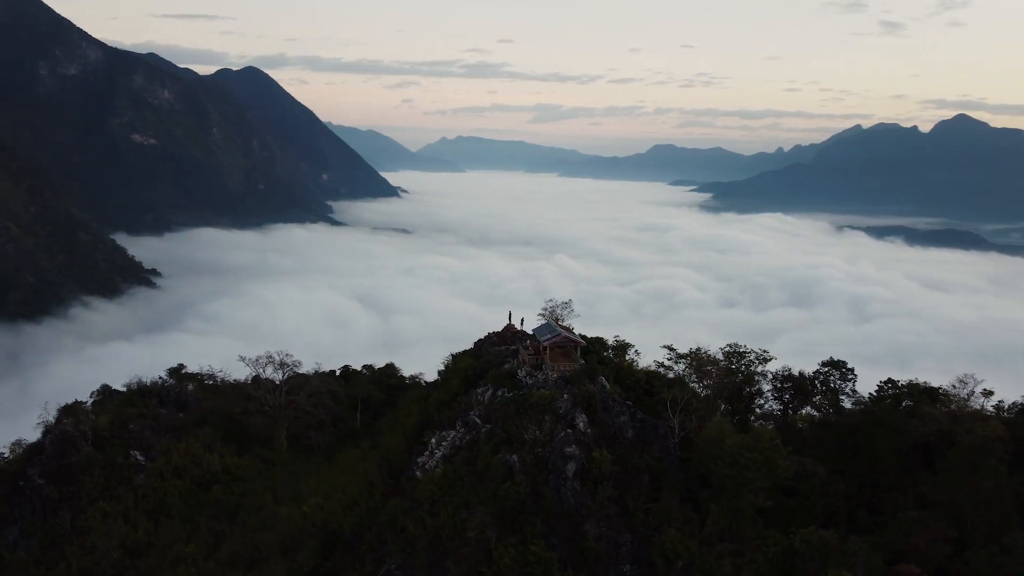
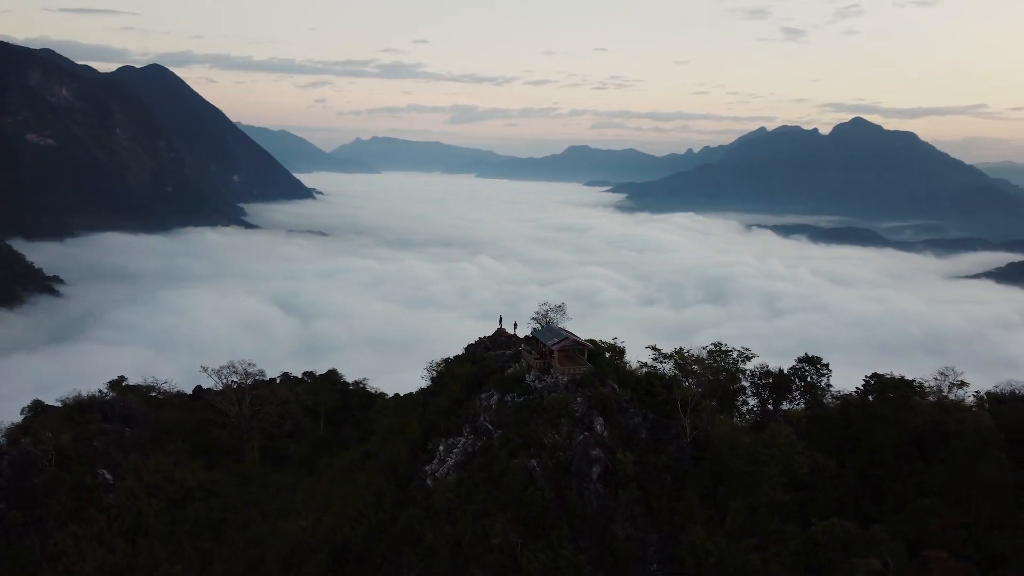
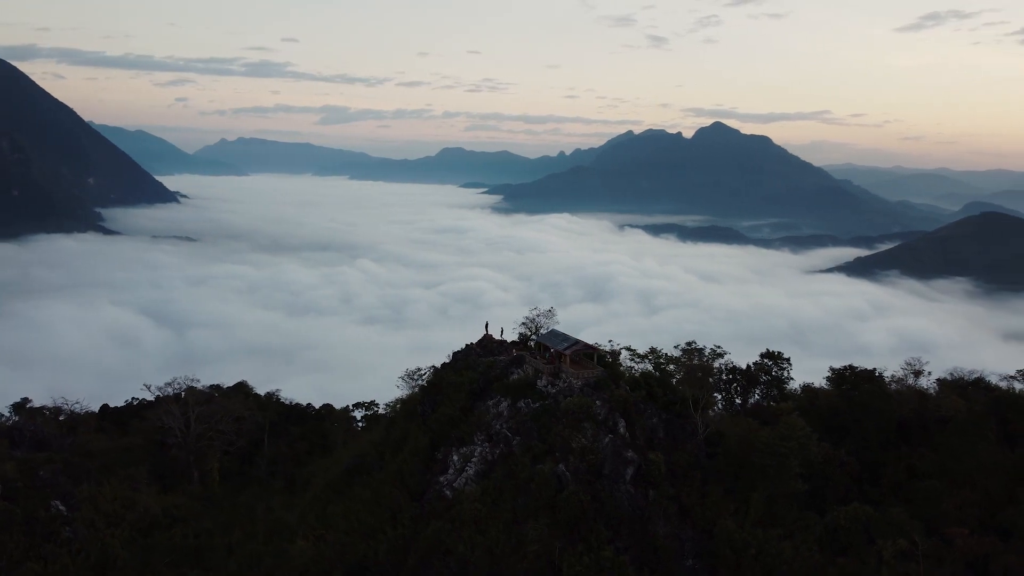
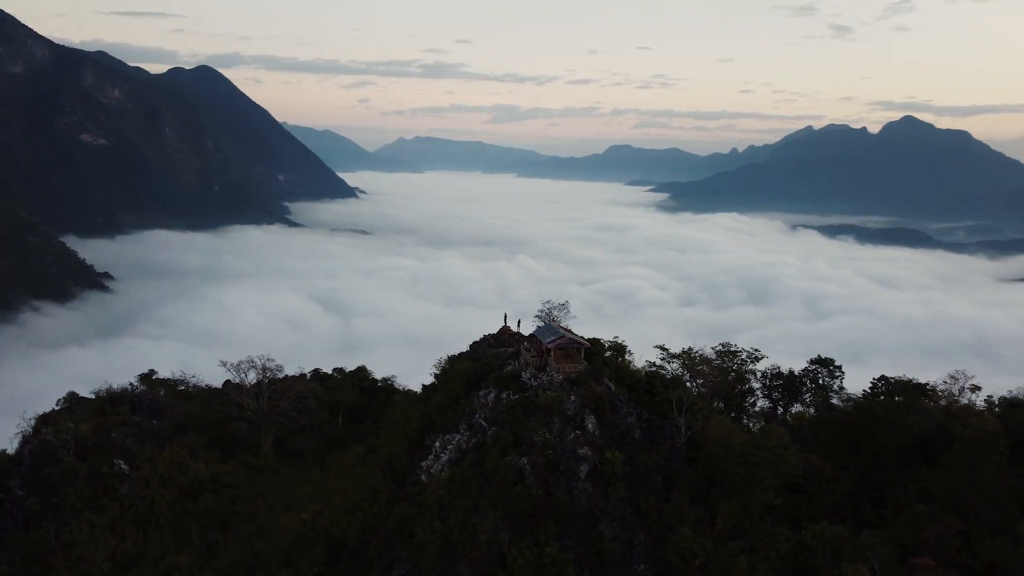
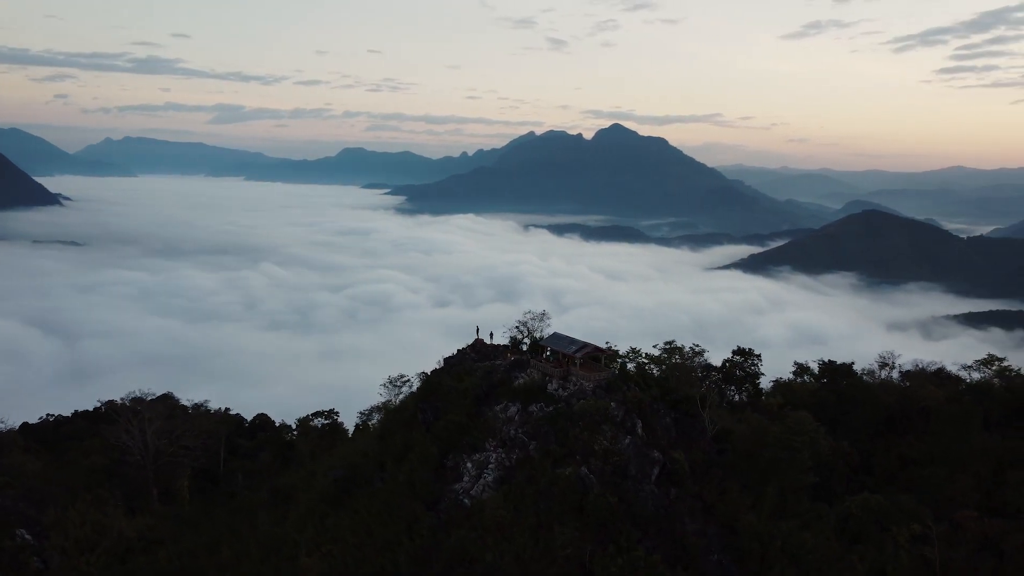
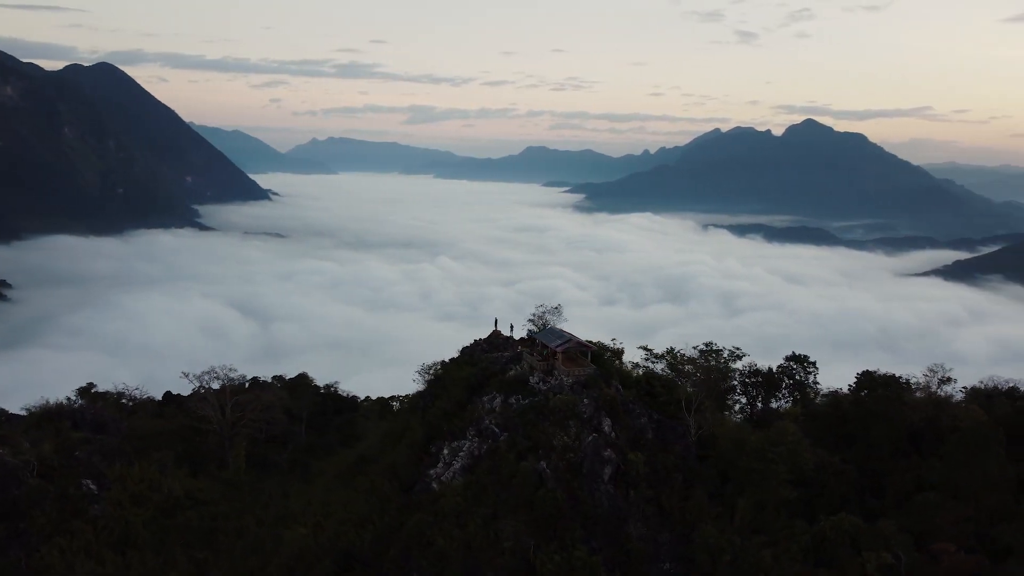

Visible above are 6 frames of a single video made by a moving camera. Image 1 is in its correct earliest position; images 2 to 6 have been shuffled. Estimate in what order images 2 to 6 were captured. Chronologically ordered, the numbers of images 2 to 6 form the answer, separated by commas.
4, 2, 6, 3, 5
